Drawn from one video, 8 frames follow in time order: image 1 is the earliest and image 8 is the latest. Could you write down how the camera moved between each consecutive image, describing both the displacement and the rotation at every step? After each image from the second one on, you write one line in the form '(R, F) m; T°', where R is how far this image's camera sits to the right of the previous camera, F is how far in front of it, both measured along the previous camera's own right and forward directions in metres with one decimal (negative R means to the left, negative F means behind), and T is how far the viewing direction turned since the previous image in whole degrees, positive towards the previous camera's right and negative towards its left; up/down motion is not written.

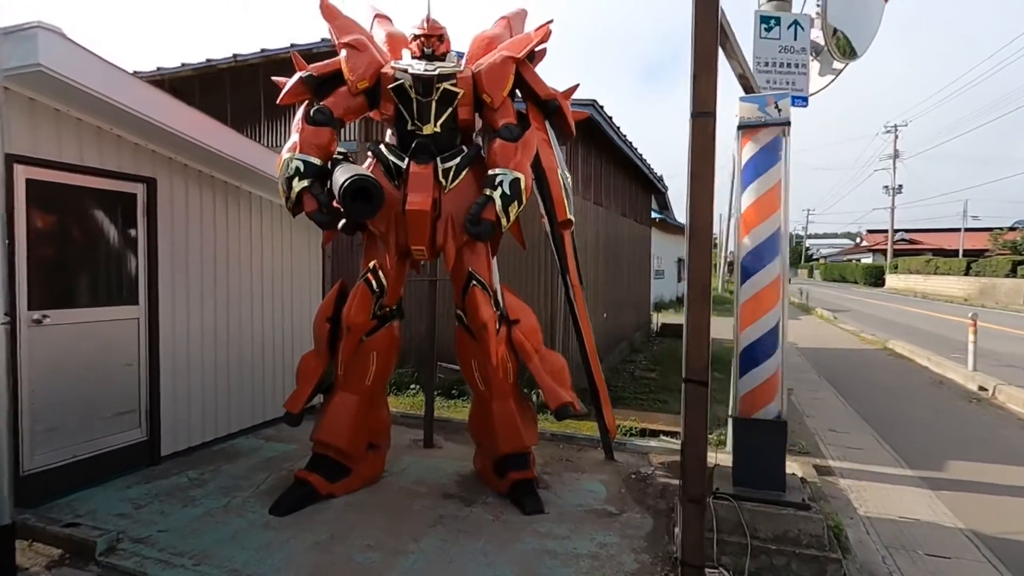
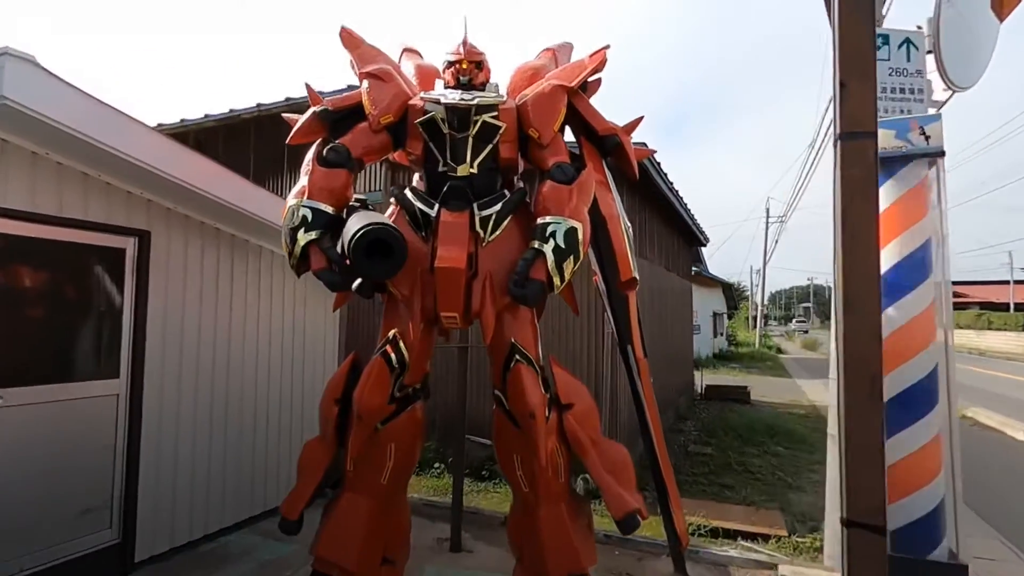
(-0.2, +0.7) m; -3°
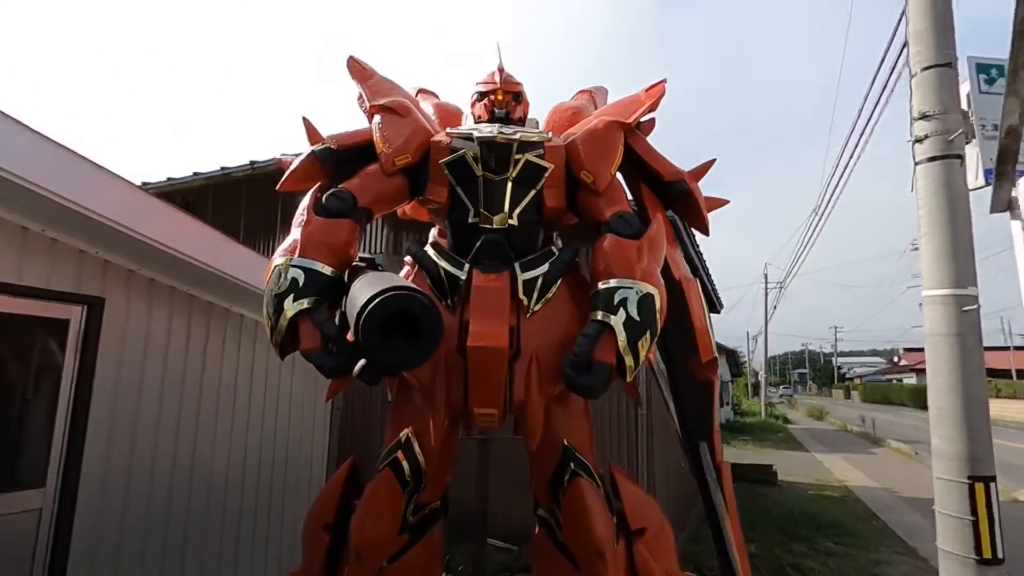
(-0.2, +0.7) m; +1°
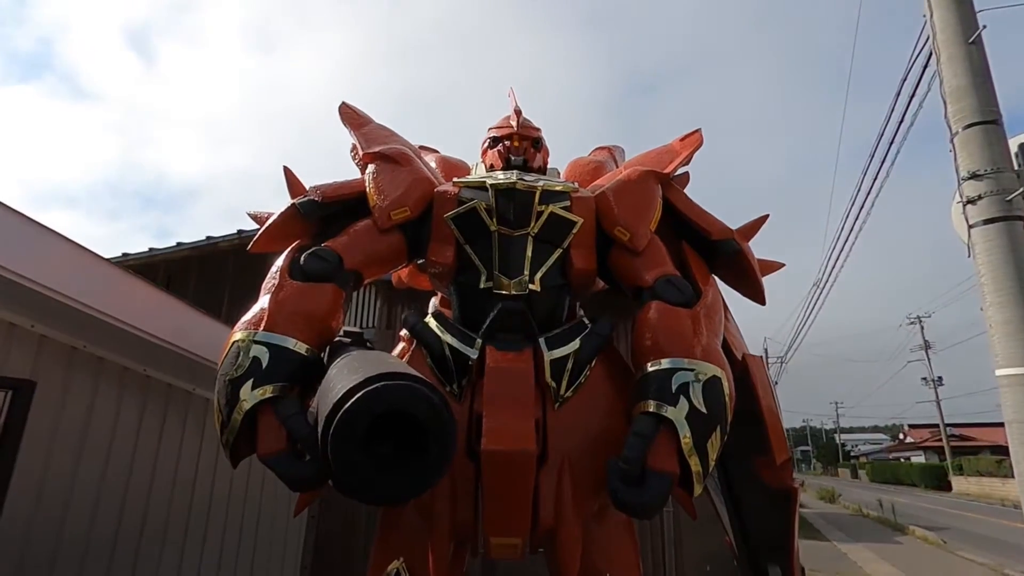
(-0.1, +0.5) m; +1°
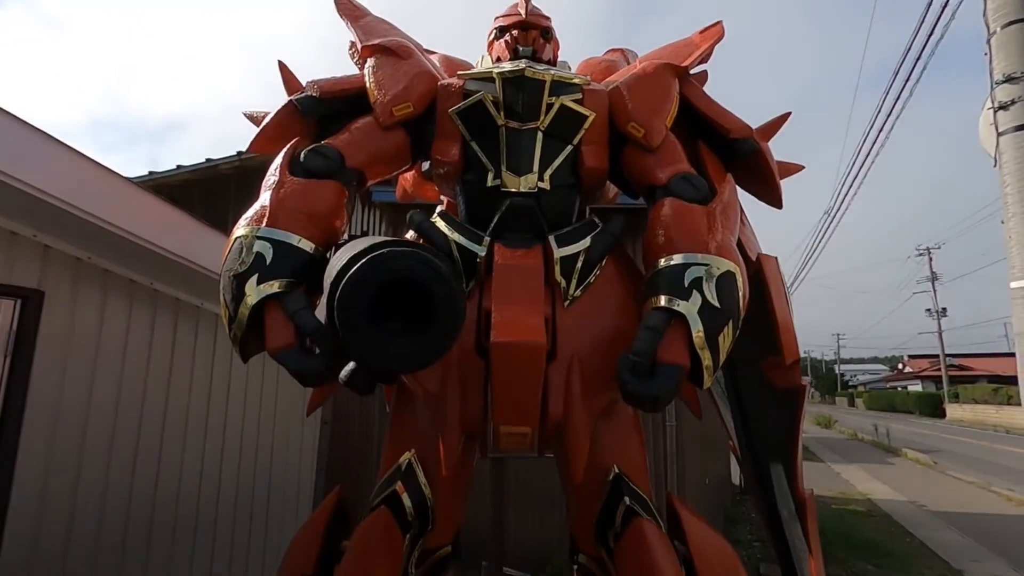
(0.0, 0.0) m; -1°
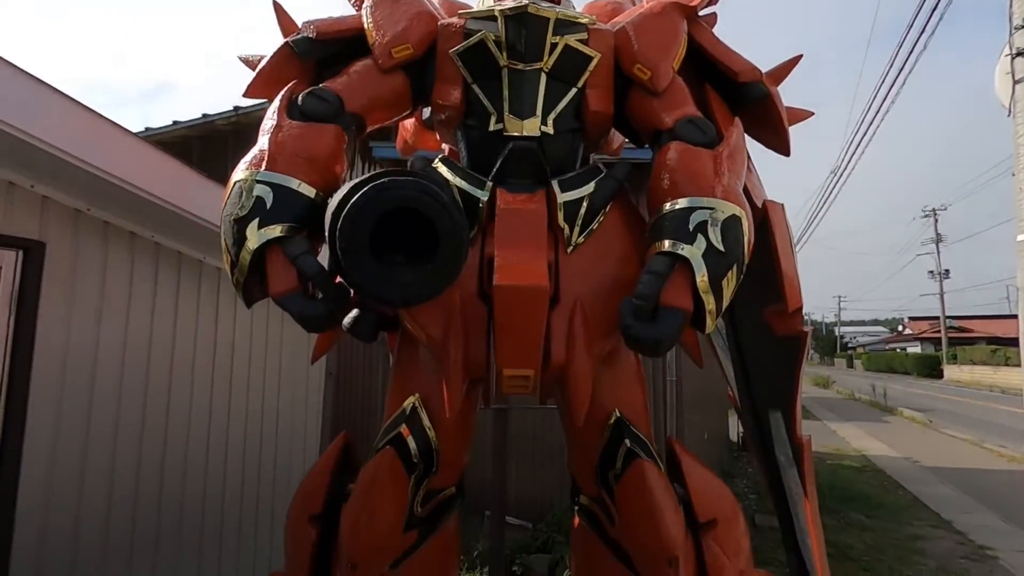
(0.0, 0.0) m; 0°
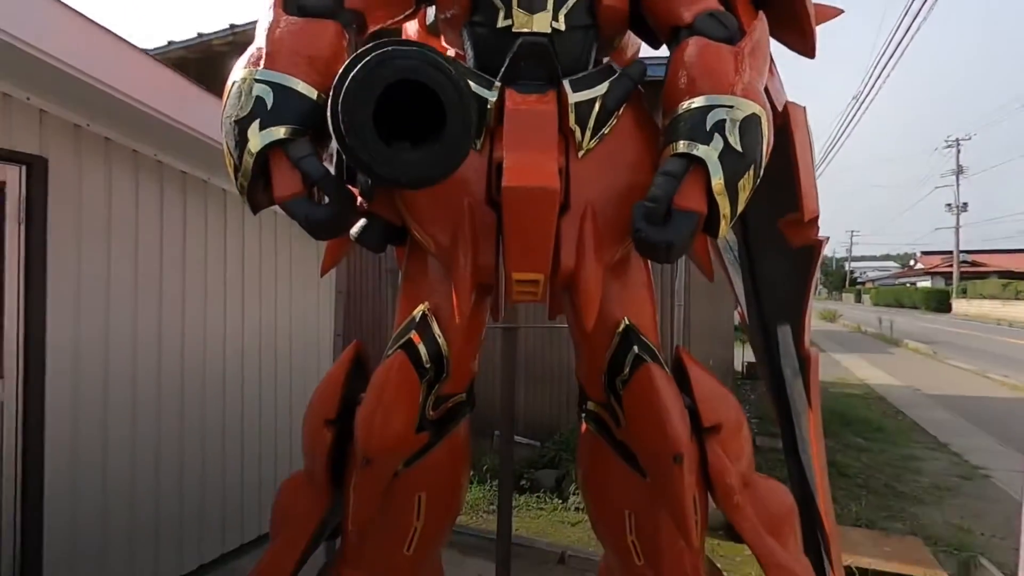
(0.0, 0.0) m; -1°
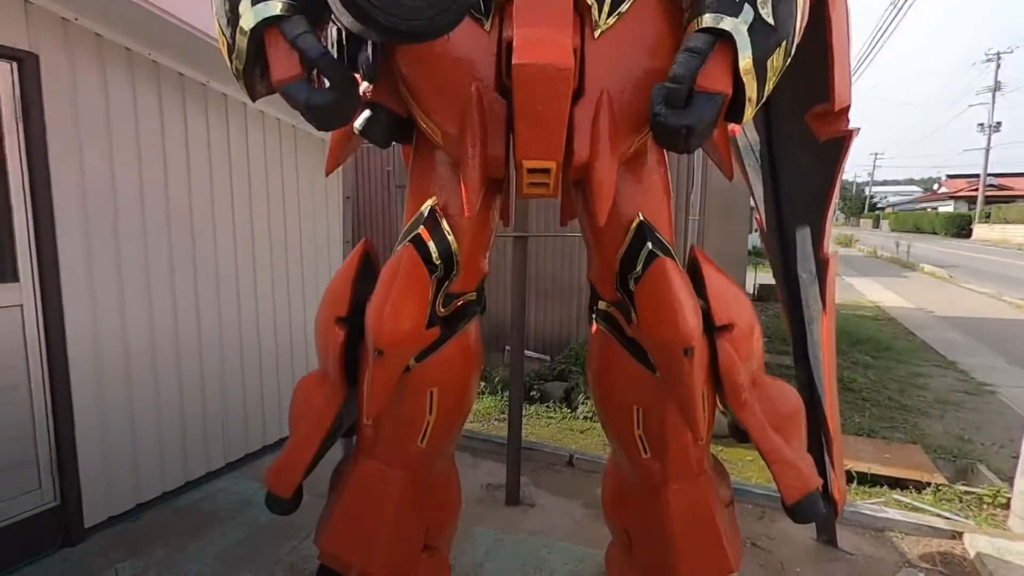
(0.0, 0.0) m; -1°
